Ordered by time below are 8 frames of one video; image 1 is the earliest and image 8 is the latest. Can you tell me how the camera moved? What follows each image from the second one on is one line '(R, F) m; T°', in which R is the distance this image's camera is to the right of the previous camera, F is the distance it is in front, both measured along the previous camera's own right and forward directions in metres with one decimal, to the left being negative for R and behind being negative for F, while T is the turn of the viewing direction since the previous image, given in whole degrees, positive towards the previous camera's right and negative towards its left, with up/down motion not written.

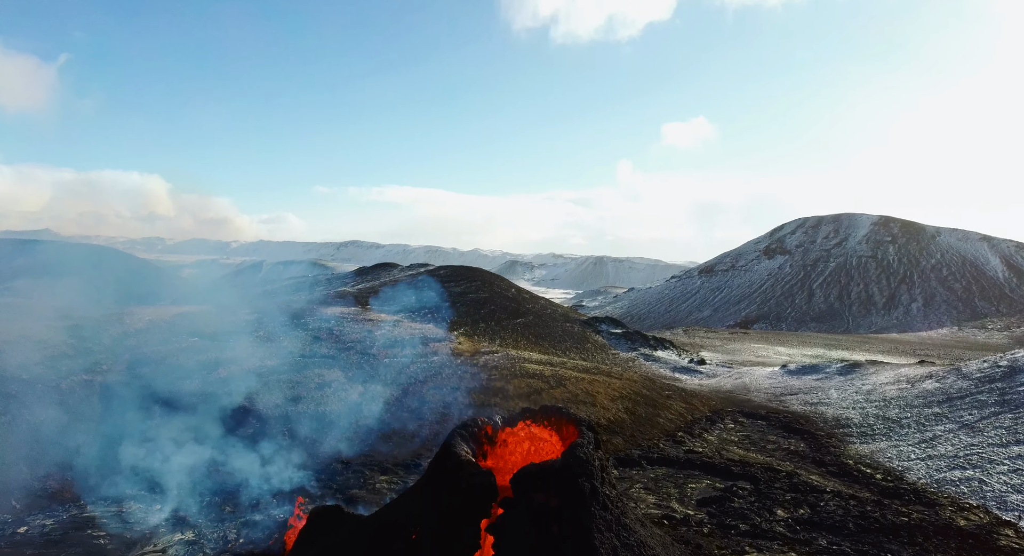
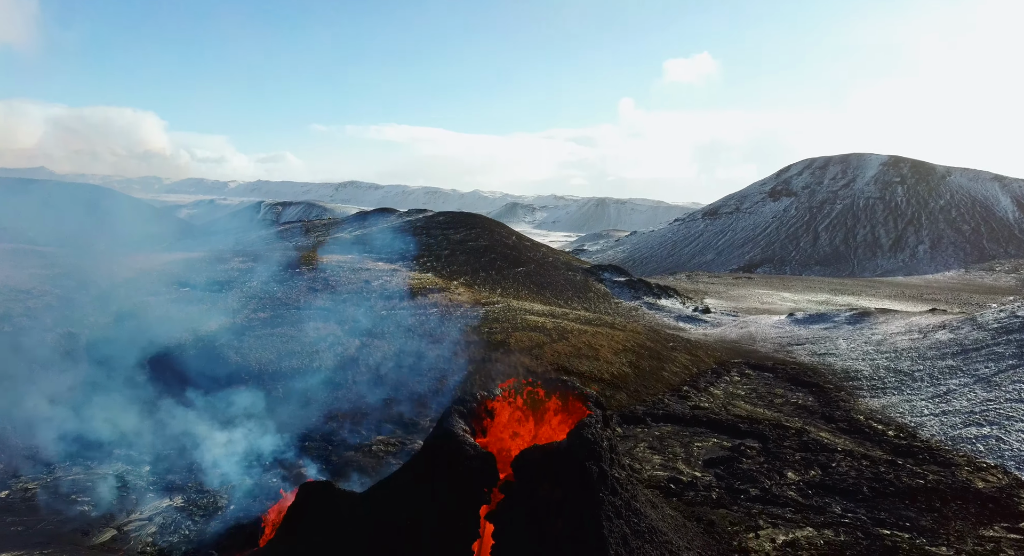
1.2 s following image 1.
(0.0, +1.0) m; 0°
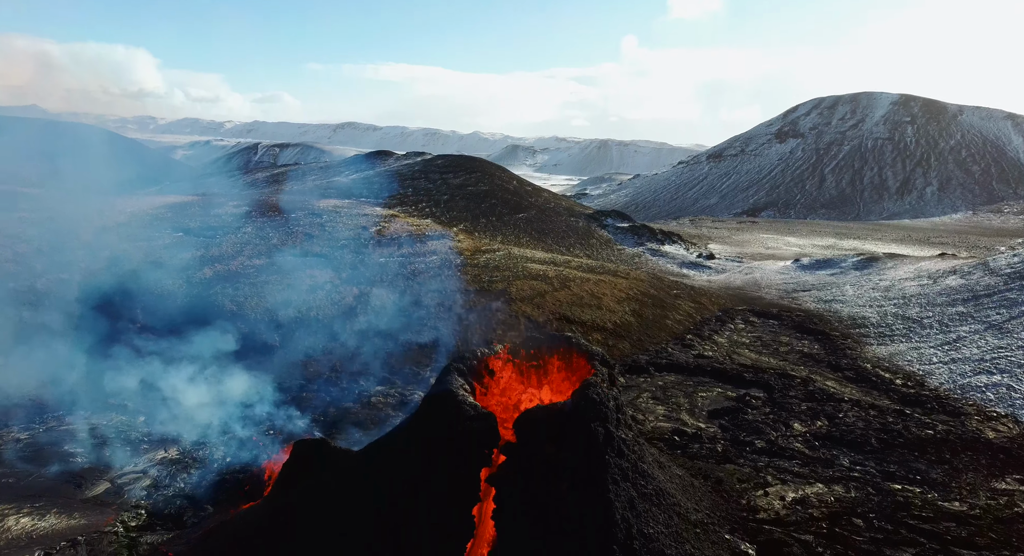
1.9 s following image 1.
(0.0, +0.6) m; 0°
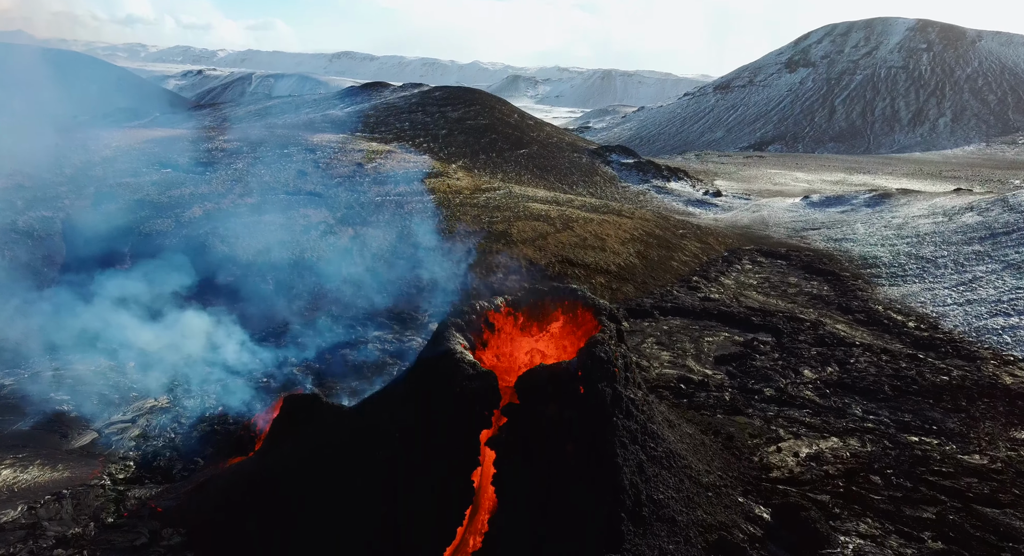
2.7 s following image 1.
(0.0, +0.8) m; 0°
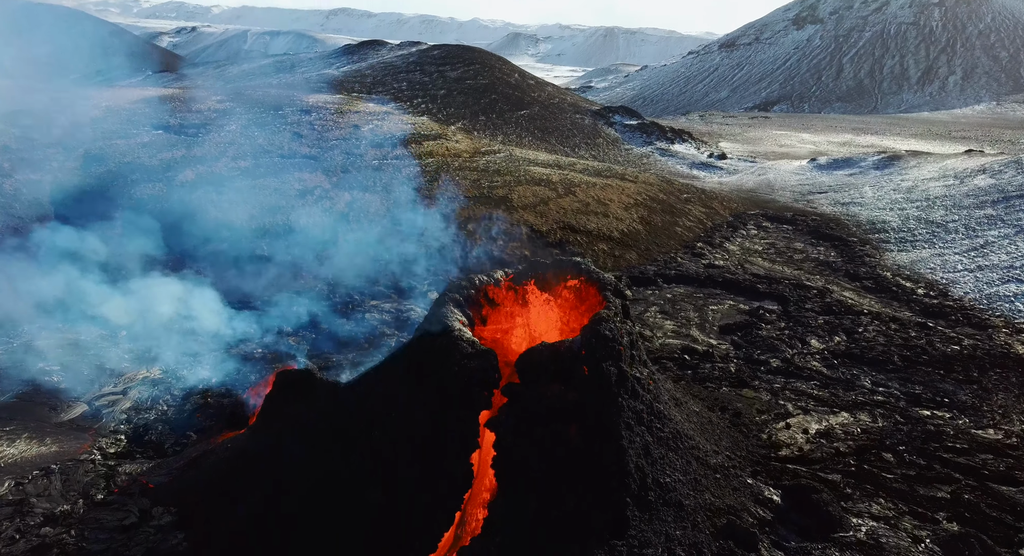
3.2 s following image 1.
(0.0, +0.4) m; 0°
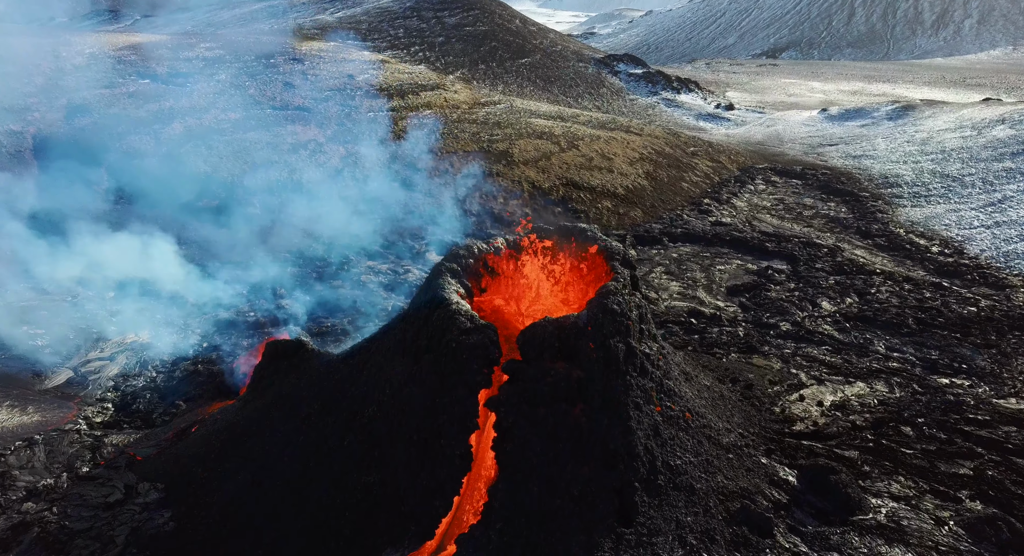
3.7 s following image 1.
(0.0, +0.5) m; 0°
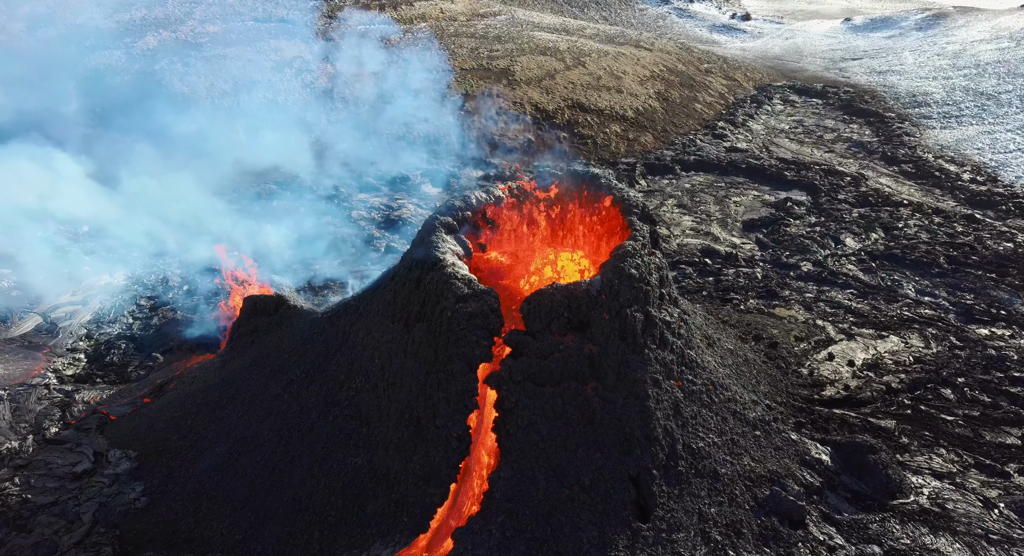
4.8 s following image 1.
(0.0, +0.9) m; 0°
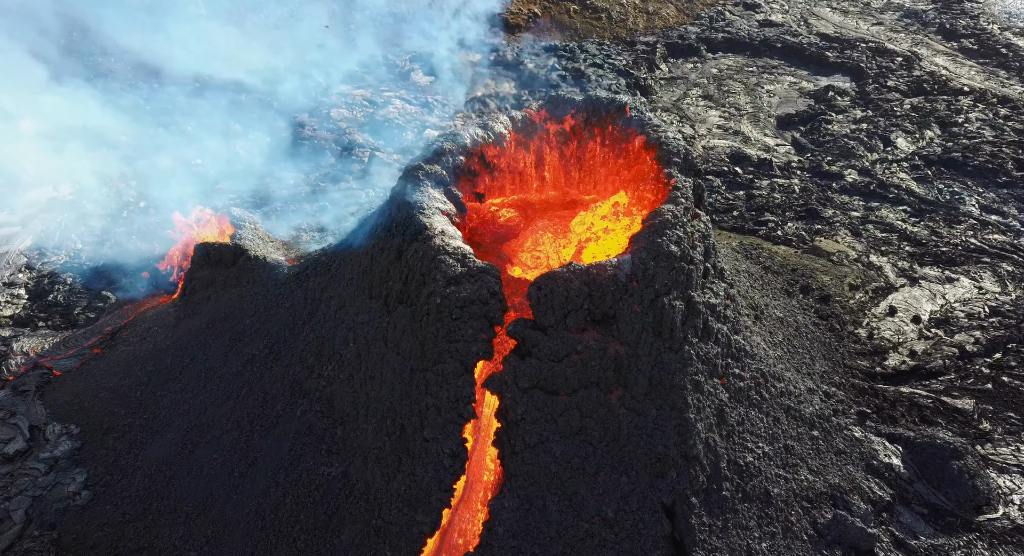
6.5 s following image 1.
(0.0, +1.5) m; 0°
